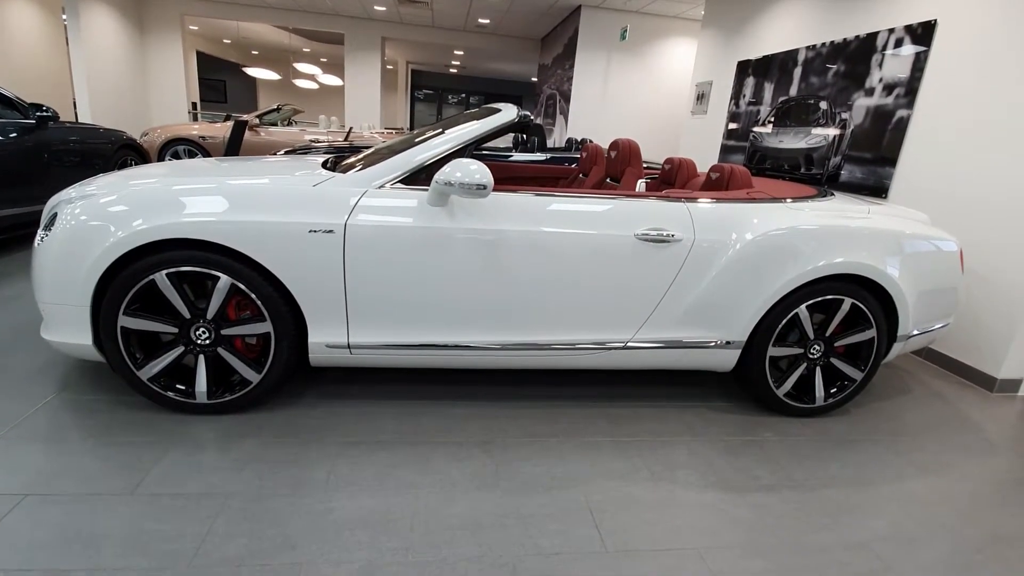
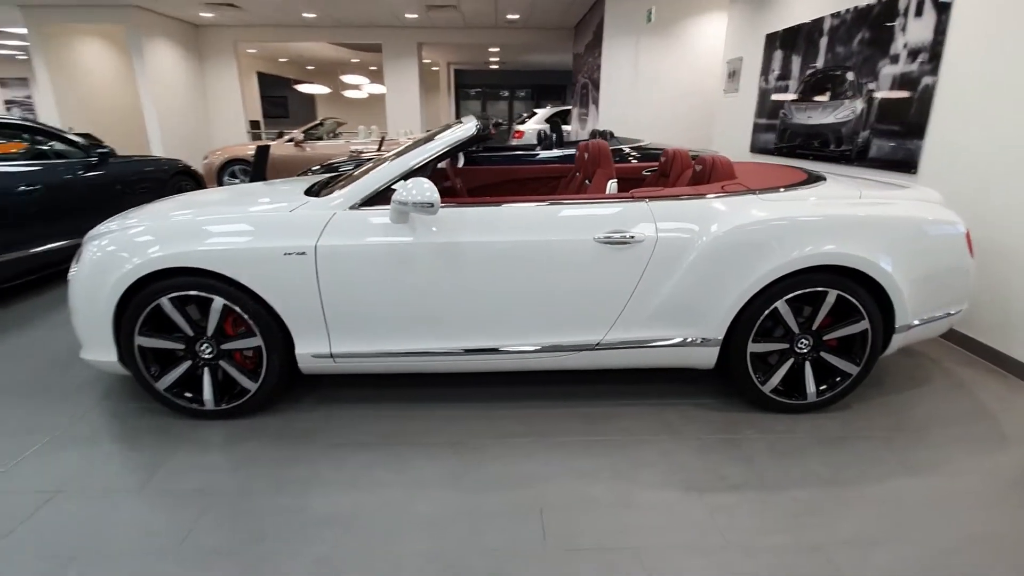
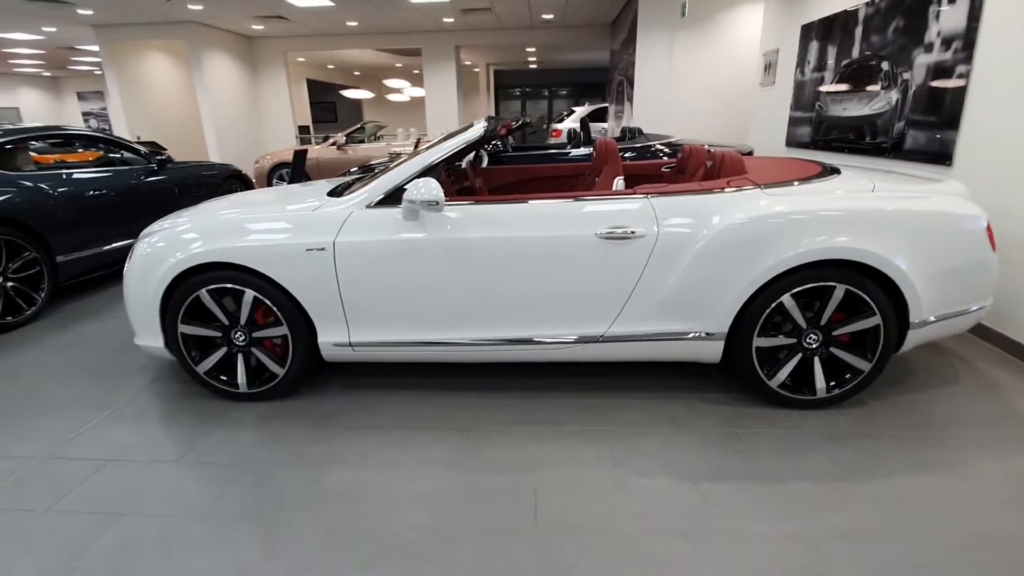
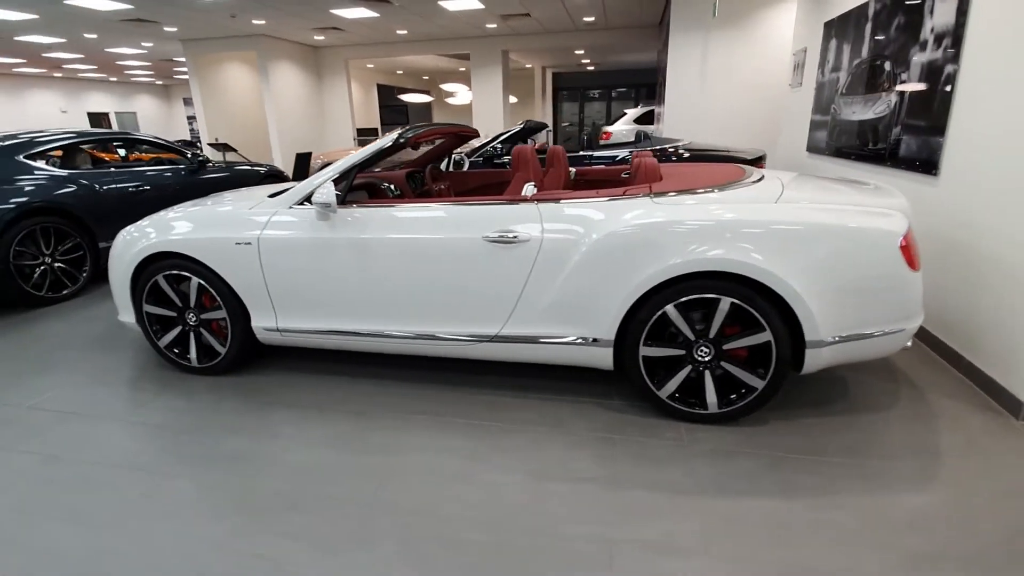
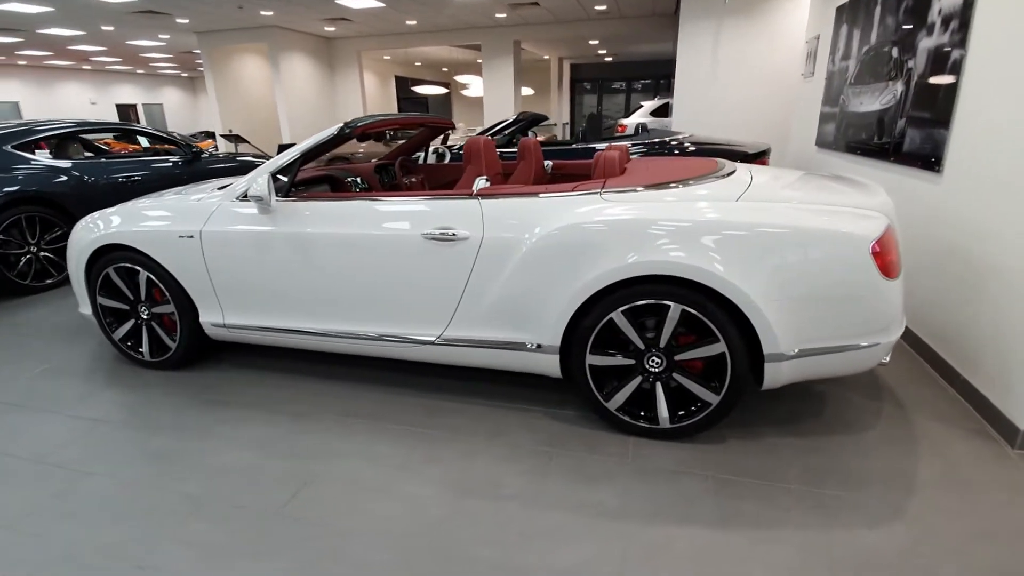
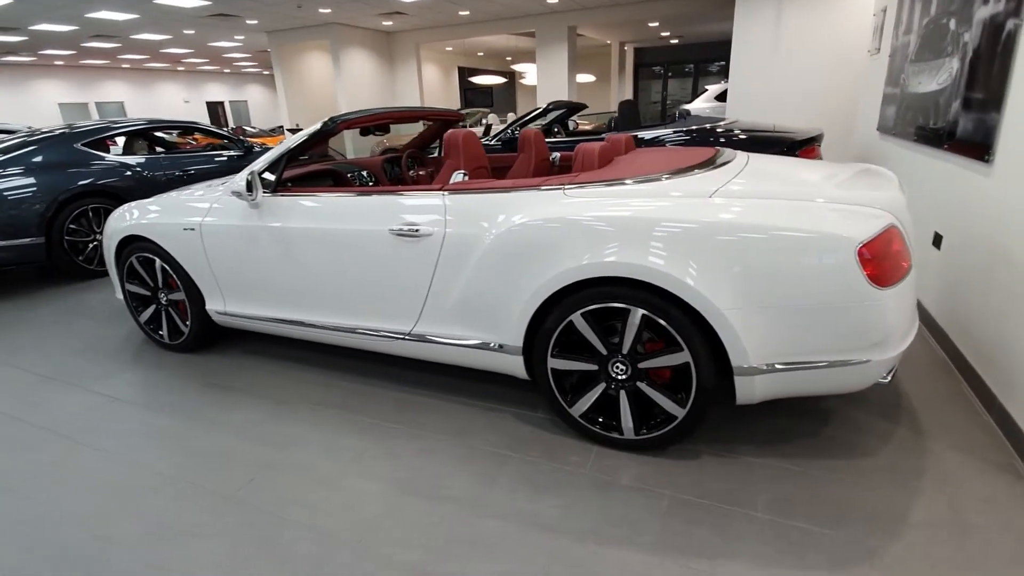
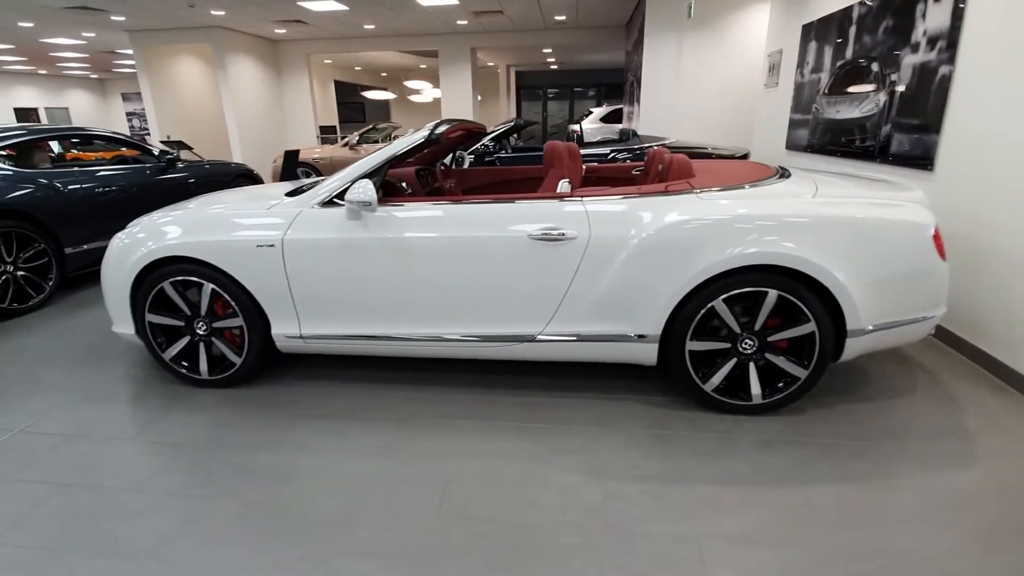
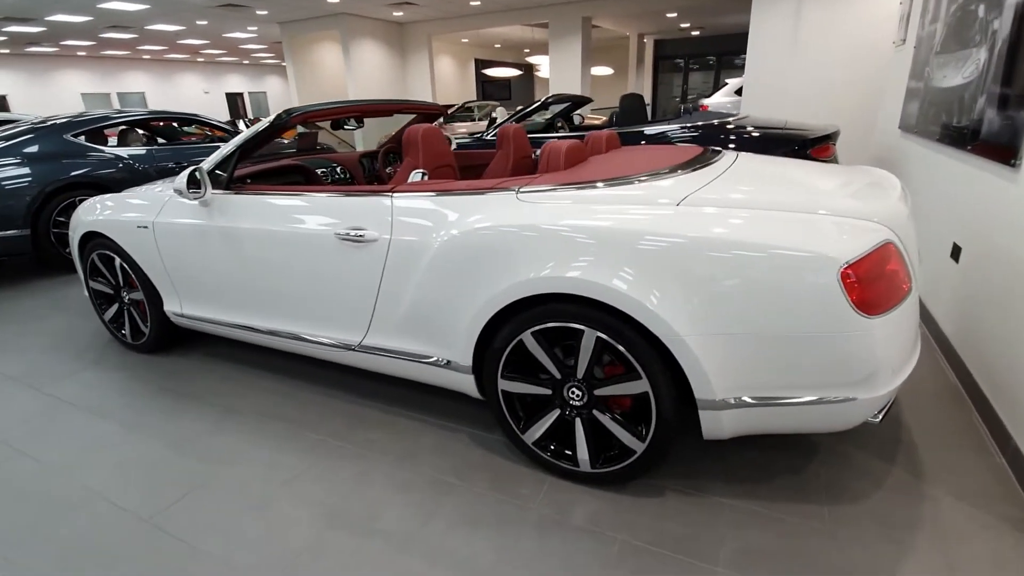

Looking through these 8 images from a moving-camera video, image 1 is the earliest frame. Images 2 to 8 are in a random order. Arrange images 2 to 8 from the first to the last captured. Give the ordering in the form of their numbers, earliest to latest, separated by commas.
2, 3, 7, 4, 5, 6, 8
